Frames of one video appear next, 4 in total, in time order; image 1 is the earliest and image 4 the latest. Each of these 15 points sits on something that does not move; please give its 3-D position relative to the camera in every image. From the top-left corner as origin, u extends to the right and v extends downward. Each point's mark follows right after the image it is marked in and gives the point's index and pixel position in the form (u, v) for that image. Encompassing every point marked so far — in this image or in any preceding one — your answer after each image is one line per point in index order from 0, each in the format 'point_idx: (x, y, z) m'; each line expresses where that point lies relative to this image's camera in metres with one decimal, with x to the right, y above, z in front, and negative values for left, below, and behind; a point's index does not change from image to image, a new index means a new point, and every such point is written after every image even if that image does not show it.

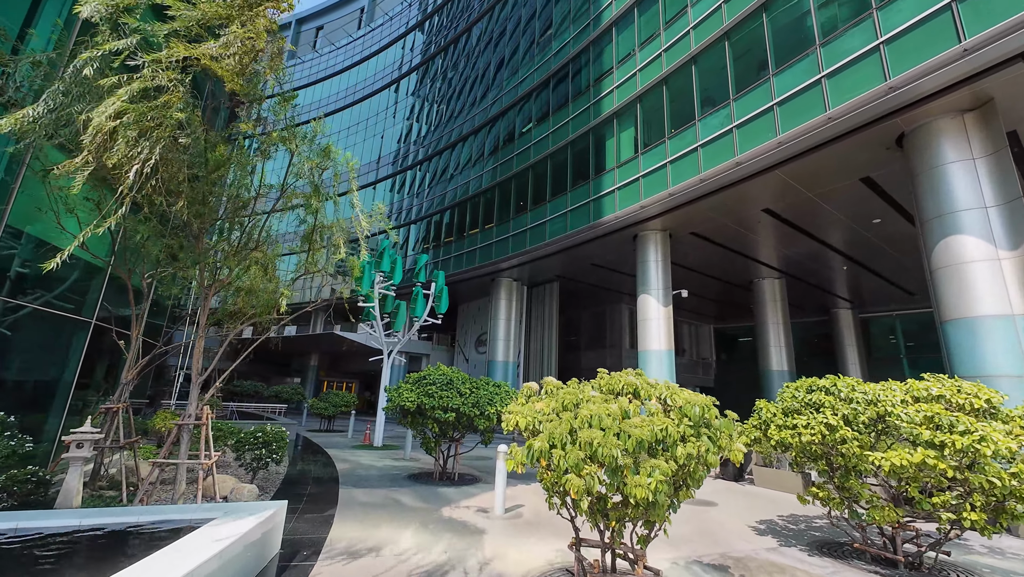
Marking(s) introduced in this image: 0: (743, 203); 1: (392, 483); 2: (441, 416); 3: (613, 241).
0: (+8.0, +3.0, +14.6) m
1: (-2.5, -4.0, +8.7) m
2: (-1.4, -2.6, +8.5) m
3: (+4.4, +2.1, +18.3) m
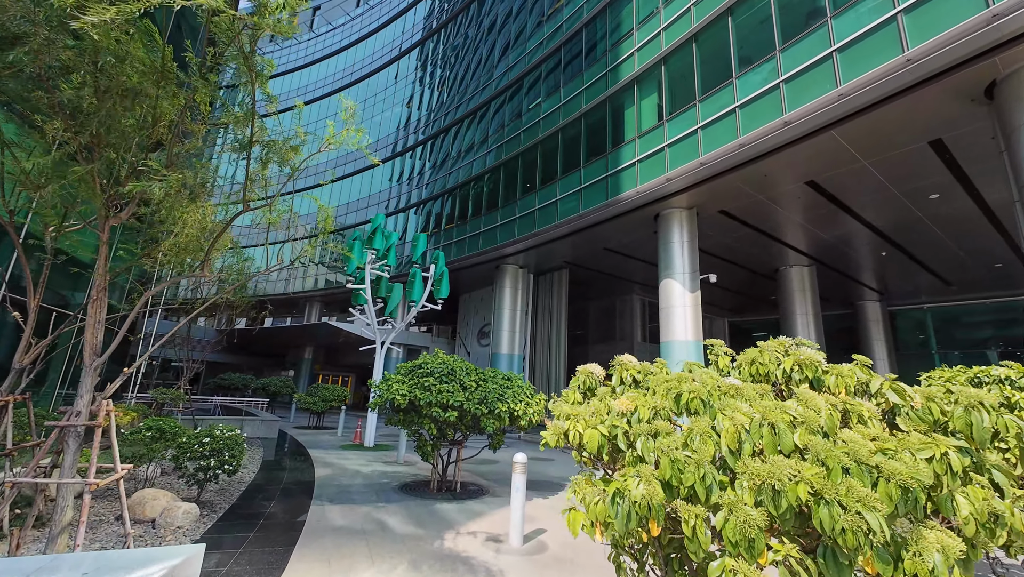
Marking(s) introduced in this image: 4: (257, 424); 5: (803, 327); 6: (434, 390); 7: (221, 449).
0: (+8.3, +3.5, +12.9) m
1: (-2.2, -3.5, +7.1) m
2: (-1.2, -2.0, +6.9) m
3: (+4.7, +2.7, +16.6) m
4: (-8.2, -4.4, +13.6) m
5: (+13.4, -1.8, +19.5) m
6: (-1.3, -1.7, +6.9) m
7: (-4.1, -2.3, +6.0) m
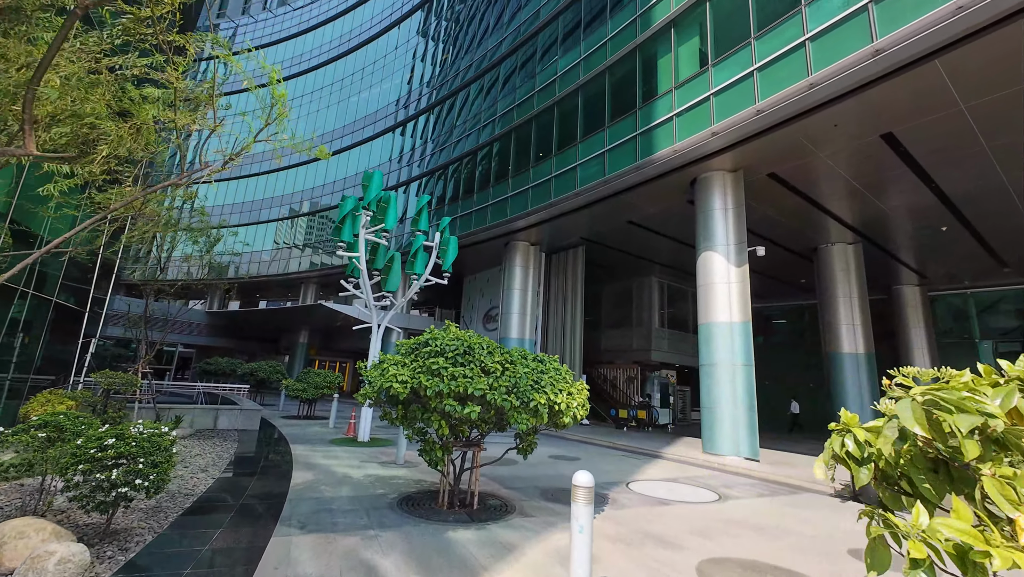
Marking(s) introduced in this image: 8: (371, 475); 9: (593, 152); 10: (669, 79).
0: (+8.8, +4.2, +10.9) m
1: (-1.8, -2.8, +5.2) m
2: (-0.7, -1.4, +5.0) m
3: (+5.2, +3.5, +14.6) m
4: (-7.7, -3.5, +11.8) m
5: (+13.9, -0.9, +17.6) m
6: (-0.8, -1.0, +5.0) m
7: (-3.6, -1.6, +4.1) m
8: (-2.5, -3.2, +7.4) m
9: (+3.1, +5.2, +16.1) m
10: (+5.1, +6.8, +13.7) m
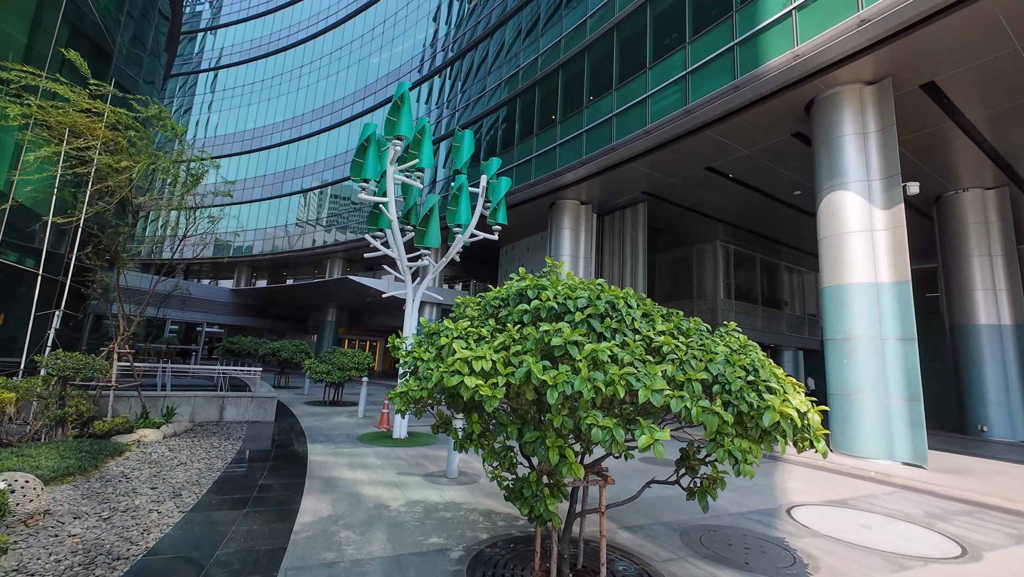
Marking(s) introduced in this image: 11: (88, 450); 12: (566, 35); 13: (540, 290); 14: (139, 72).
0: (+10.2, +5.3, +7.4) m
1: (-0.6, -2.2, +2.8) m
2: (+0.5, -0.8, +2.4) m
3: (+6.9, +4.7, +11.4) m
4: (-6.1, -2.6, +9.7) m
5: (+15.7, +0.6, +14.1) m
6: (+0.4, -0.4, +2.4) m
7: (-2.5, -1.1, +1.7) m
8: (-1.1, -2.5, +5.0) m
9: (+4.8, +6.4, +13.0) m
10: (+6.6, +7.9, +10.3) m
11: (-6.0, -2.3, +6.0) m
12: (+2.2, +10.4, +17.6) m
13: (+0.2, 0.0, +2.9) m
14: (-11.1, +6.5, +12.7) m
